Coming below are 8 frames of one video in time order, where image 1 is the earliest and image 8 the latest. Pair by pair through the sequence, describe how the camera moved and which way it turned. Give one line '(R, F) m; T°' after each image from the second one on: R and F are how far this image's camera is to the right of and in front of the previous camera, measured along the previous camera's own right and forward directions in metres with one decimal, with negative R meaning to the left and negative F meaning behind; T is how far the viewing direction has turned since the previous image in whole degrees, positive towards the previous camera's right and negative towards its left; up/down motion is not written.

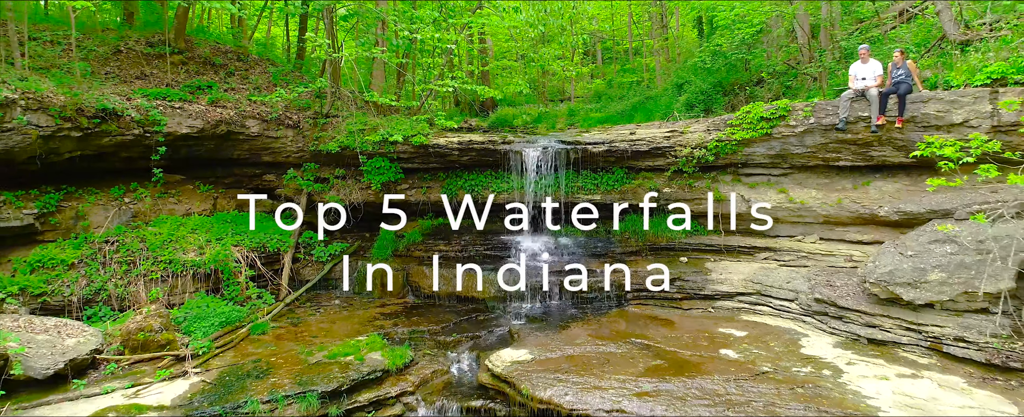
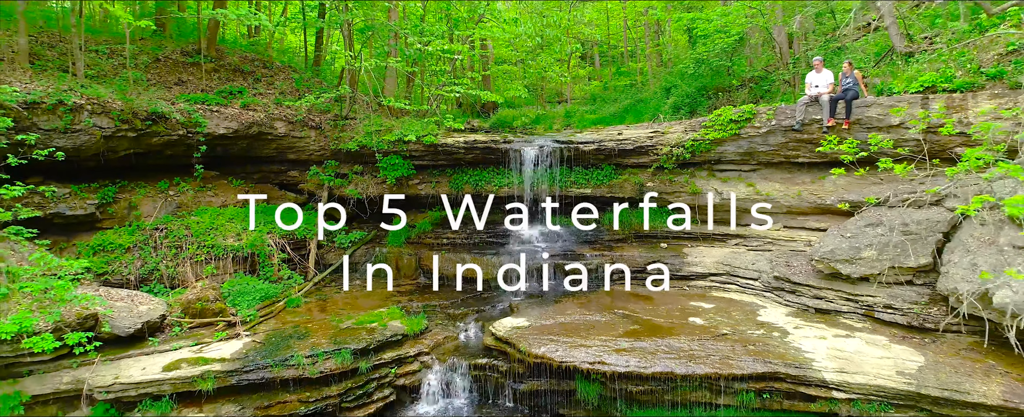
(0.0, -1.0) m; 0°
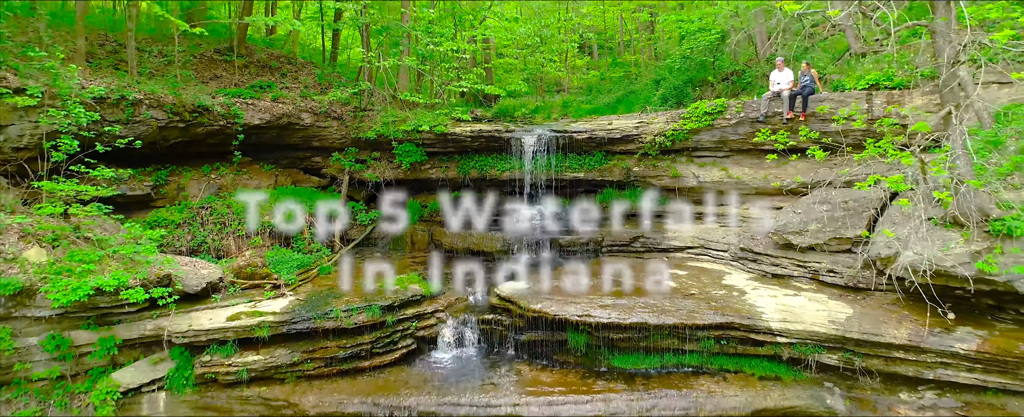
(0.0, -1.1) m; 0°
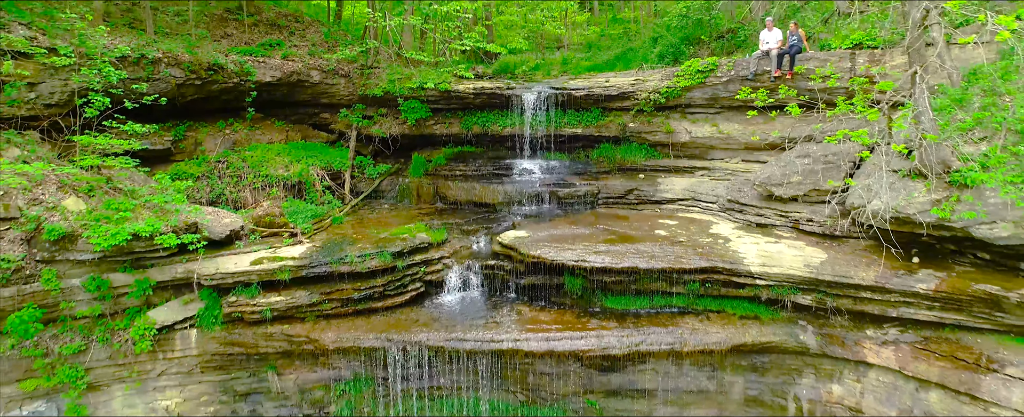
(0.0, -0.5) m; 0°
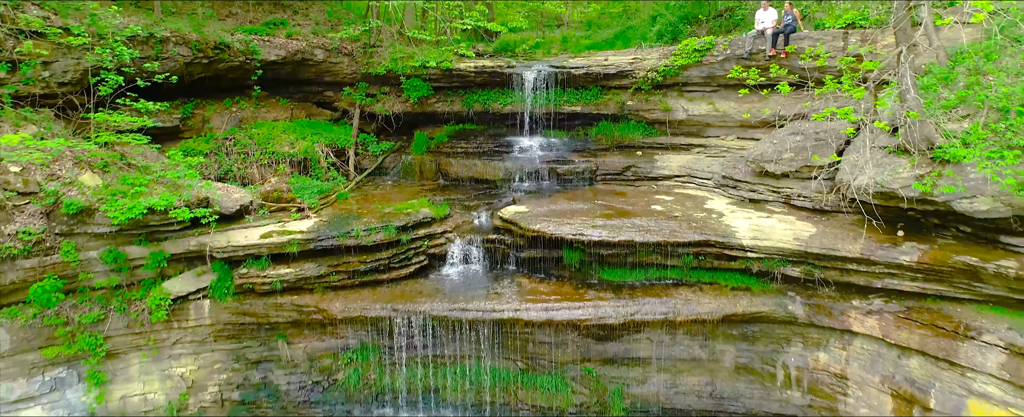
(0.0, -0.3) m; 0°
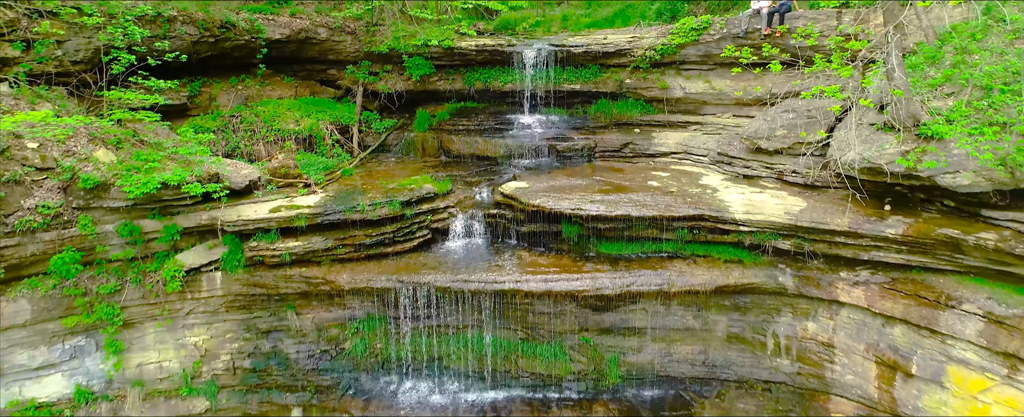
(0.0, -0.3) m; 0°
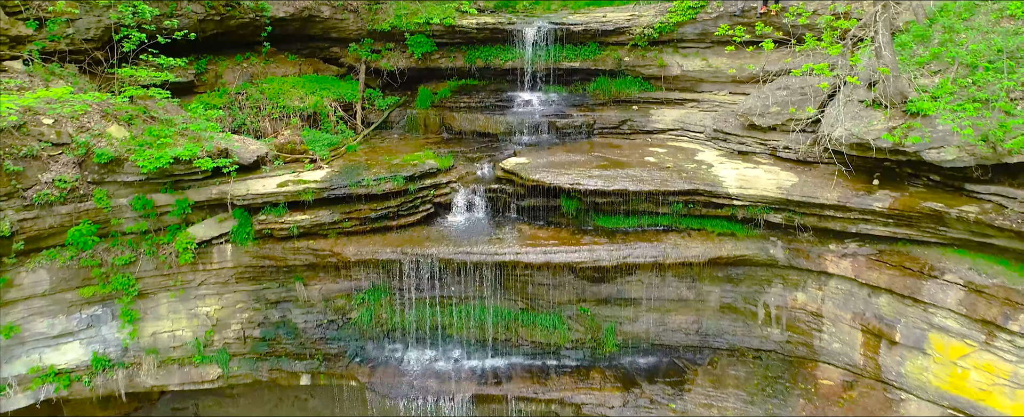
(0.0, -0.2) m; 0°
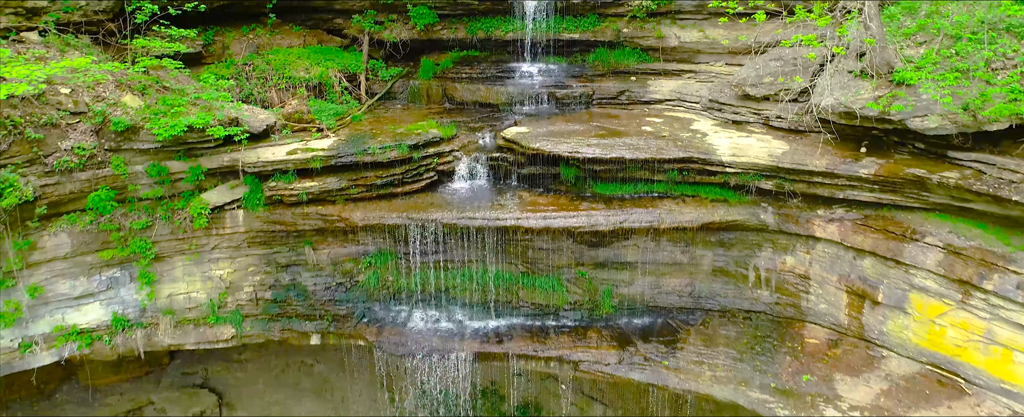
(0.0, -0.3) m; 0°
